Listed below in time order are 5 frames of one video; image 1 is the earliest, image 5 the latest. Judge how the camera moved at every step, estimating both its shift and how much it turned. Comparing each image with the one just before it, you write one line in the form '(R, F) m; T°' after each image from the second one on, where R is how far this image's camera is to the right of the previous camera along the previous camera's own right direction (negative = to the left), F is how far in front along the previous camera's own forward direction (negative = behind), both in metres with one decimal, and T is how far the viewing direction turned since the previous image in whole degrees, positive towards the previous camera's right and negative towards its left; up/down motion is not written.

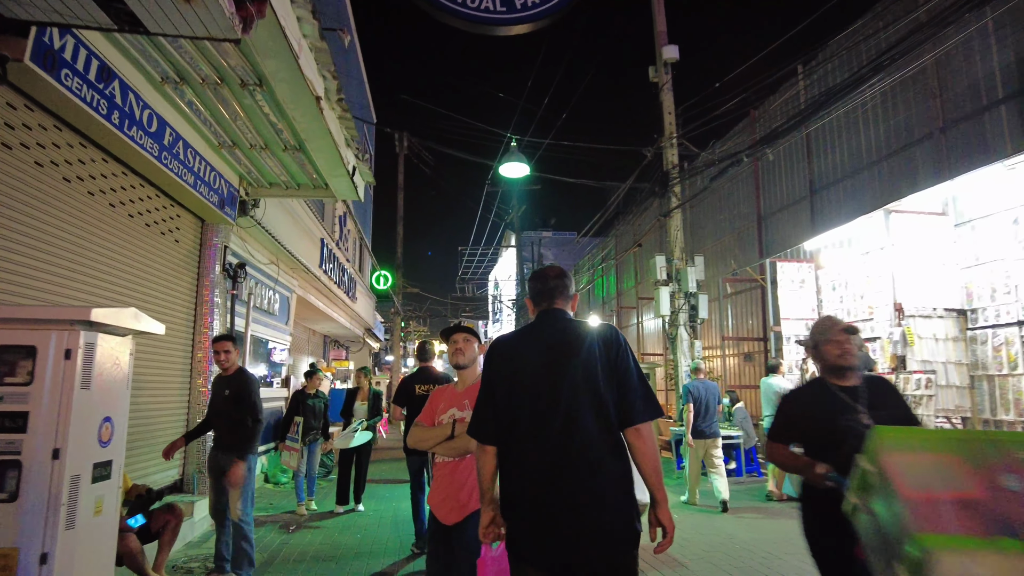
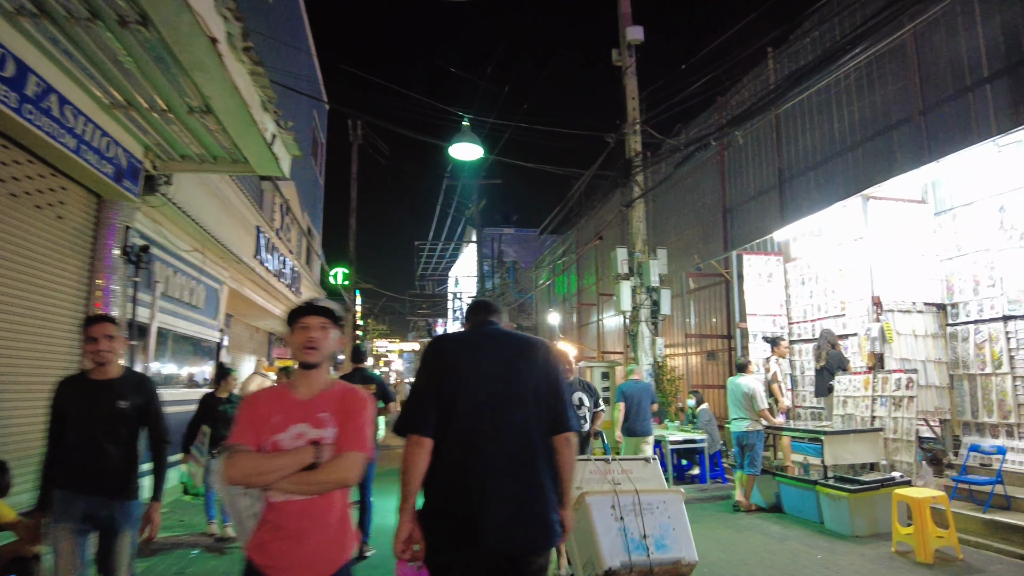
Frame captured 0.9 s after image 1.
(+0.2, +0.8) m; +3°
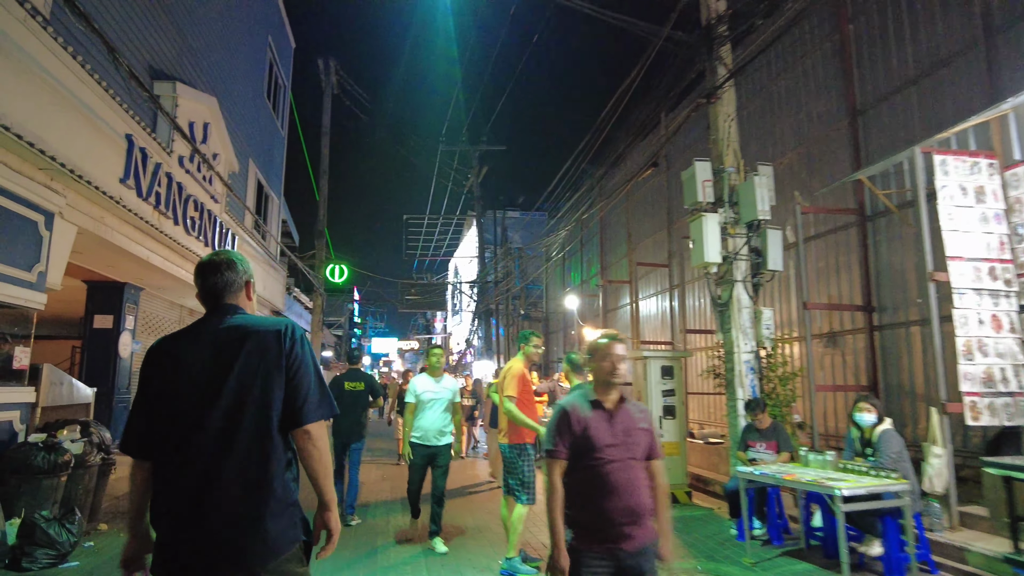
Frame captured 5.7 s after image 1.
(-0.1, +4.6) m; 0°
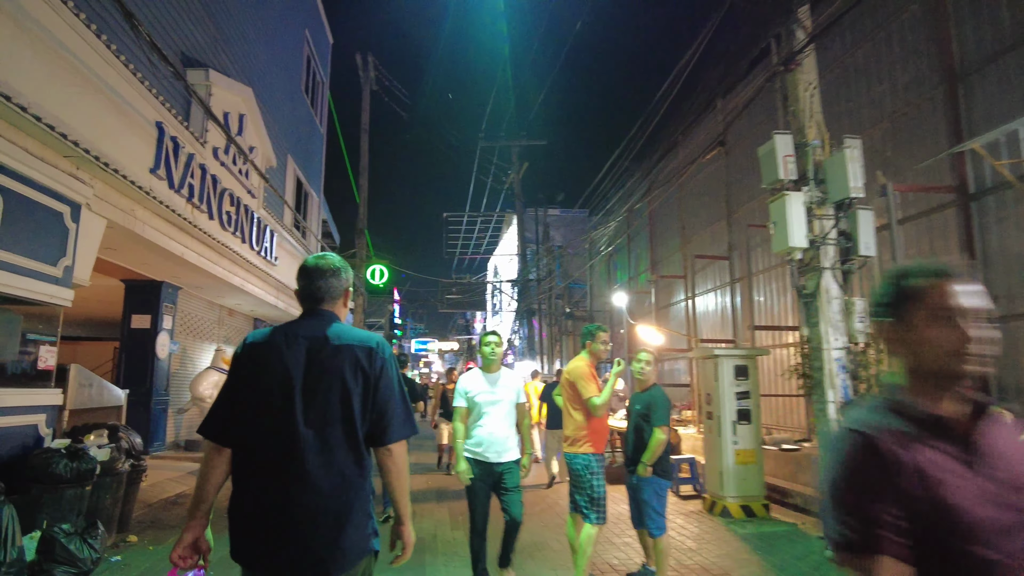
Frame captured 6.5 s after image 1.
(-0.2, +0.7) m; -3°
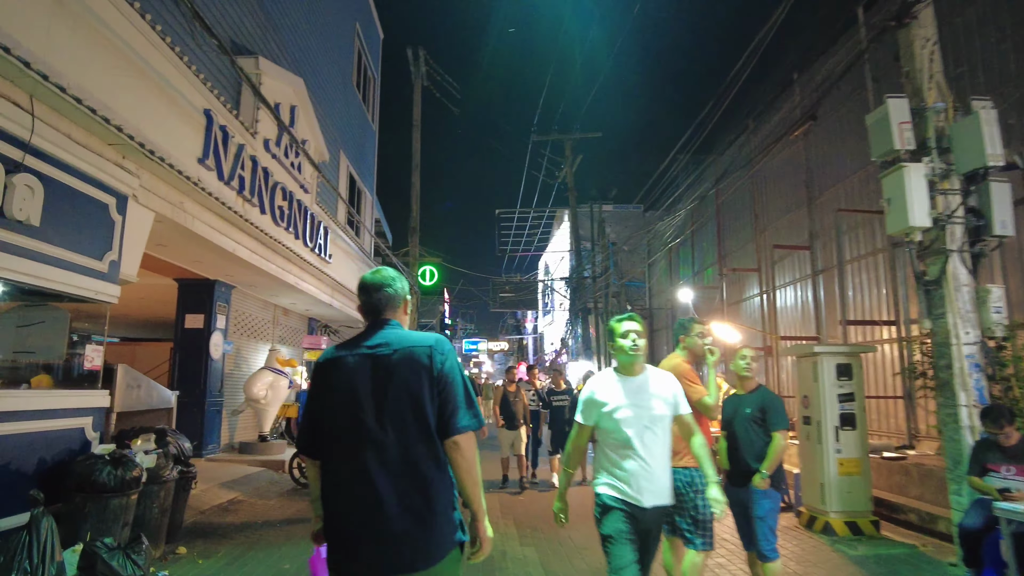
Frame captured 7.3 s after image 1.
(-0.2, +0.6) m; -4°
